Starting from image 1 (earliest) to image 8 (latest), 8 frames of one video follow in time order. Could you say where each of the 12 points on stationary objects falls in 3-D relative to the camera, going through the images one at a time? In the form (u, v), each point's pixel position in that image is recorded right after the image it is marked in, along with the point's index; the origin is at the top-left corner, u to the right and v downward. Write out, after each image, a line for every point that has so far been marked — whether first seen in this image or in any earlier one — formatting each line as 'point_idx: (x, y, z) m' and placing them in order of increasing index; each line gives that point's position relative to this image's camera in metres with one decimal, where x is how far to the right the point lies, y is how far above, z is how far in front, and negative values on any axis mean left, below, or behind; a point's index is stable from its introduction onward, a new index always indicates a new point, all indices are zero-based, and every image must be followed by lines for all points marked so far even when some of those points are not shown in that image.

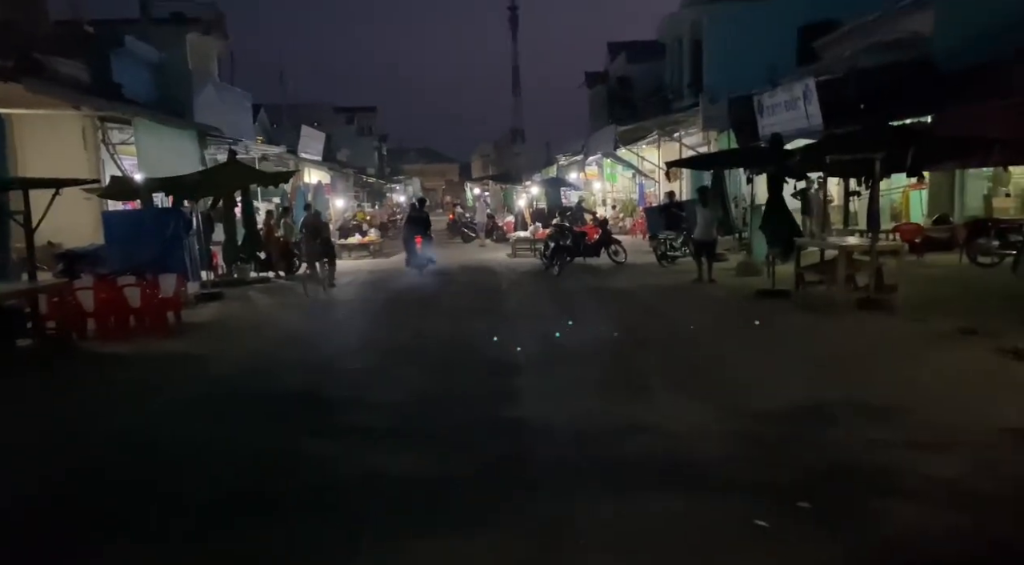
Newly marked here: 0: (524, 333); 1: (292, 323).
0: (+0.1, -0.6, +9.1) m
1: (-3.3, -0.6, +11.0) m
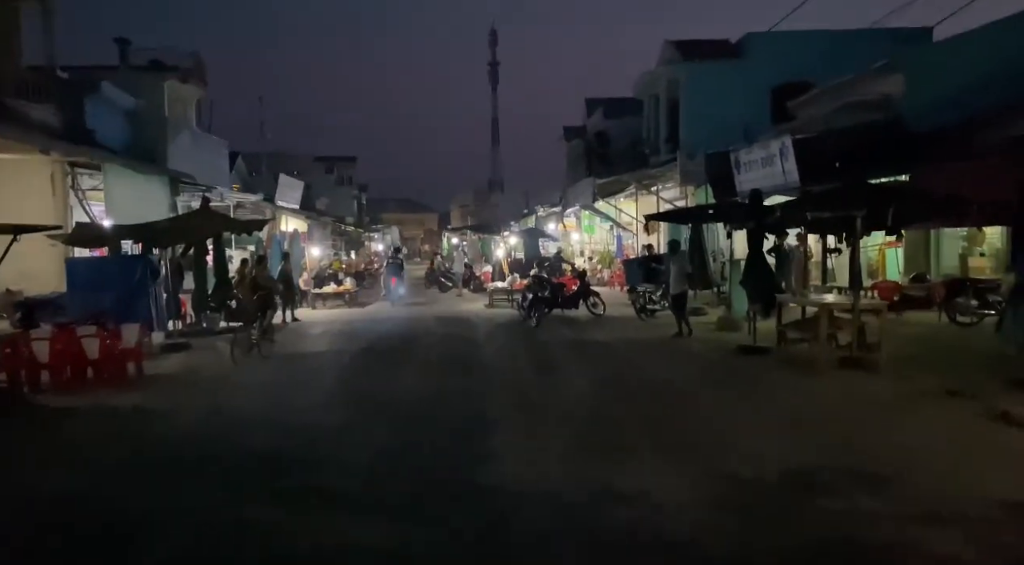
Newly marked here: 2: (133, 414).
0: (-0.2, -1.3, +8.8) m
1: (-3.7, -1.3, +10.5) m
2: (-4.3, -1.5, +8.3) m
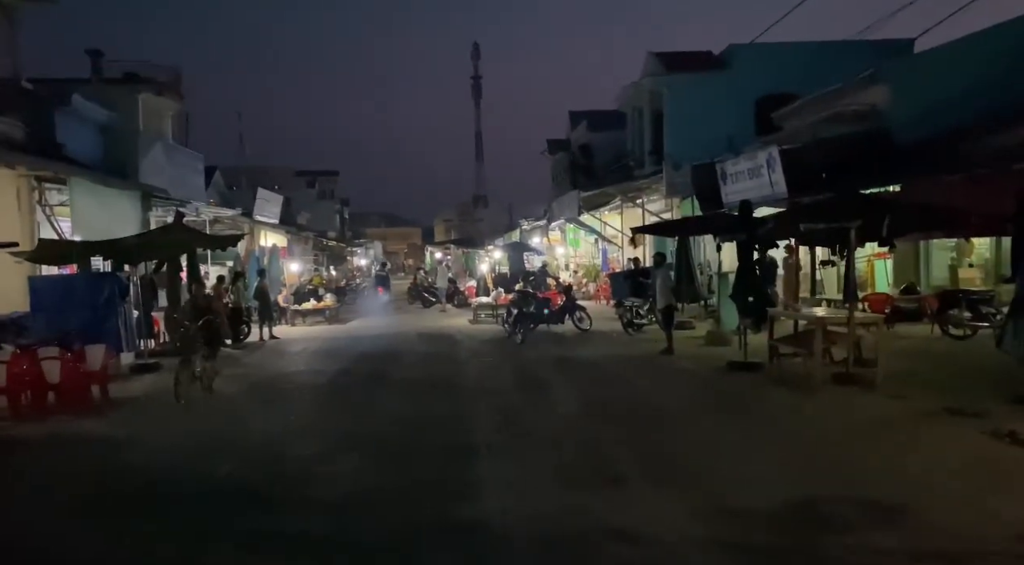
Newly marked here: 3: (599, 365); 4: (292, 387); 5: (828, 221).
0: (-0.3, -1.5, +8.4) m
1: (-3.9, -1.6, +10.0) m
2: (-4.5, -1.7, +7.8) m
3: (+1.4, -1.4, +11.9) m
4: (-3.2, -1.5, +10.7) m
5: (+3.9, +0.8, +9.1) m
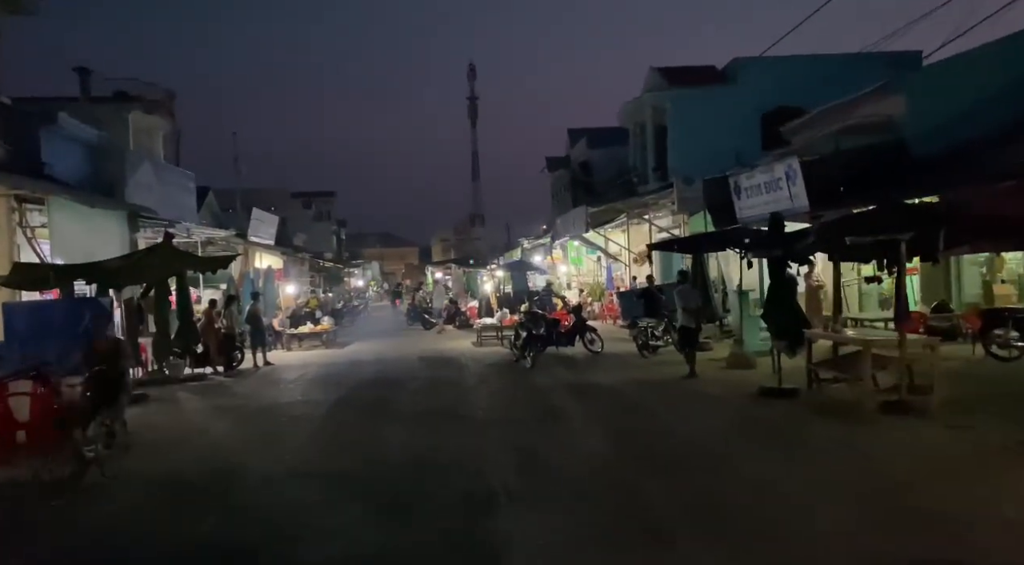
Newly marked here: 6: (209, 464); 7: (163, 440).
0: (-0.1, -1.7, +7.5) m
1: (-3.7, -1.9, +9.2) m
2: (-4.3, -2.0, +6.9) m
3: (+1.6, -1.7, +11.0) m
4: (-3.0, -1.9, +9.8) m
5: (+4.1, +0.6, +8.3) m
6: (-3.2, -1.9, +7.6) m
7: (-4.3, -1.9, +9.0) m
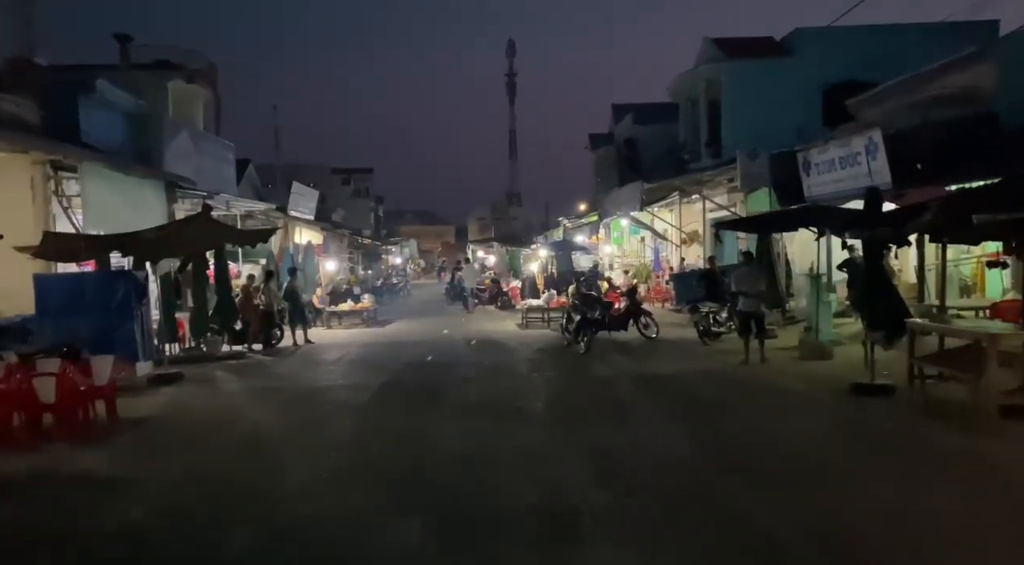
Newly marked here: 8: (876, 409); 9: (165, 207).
0: (+0.5, -1.5, +6.7) m
1: (-3.0, -1.6, +8.5) m
2: (-3.7, -1.7, +6.2) m
3: (+2.4, -1.4, +10.1) m
4: (-2.3, -1.6, +9.1) m
5: (+4.8, +0.7, +7.1) m
6: (-2.5, -1.6, +6.9) m
7: (-3.6, -1.6, +8.3) m
8: (+4.1, -1.4, +8.2) m
9: (-7.4, +1.6, +15.4) m
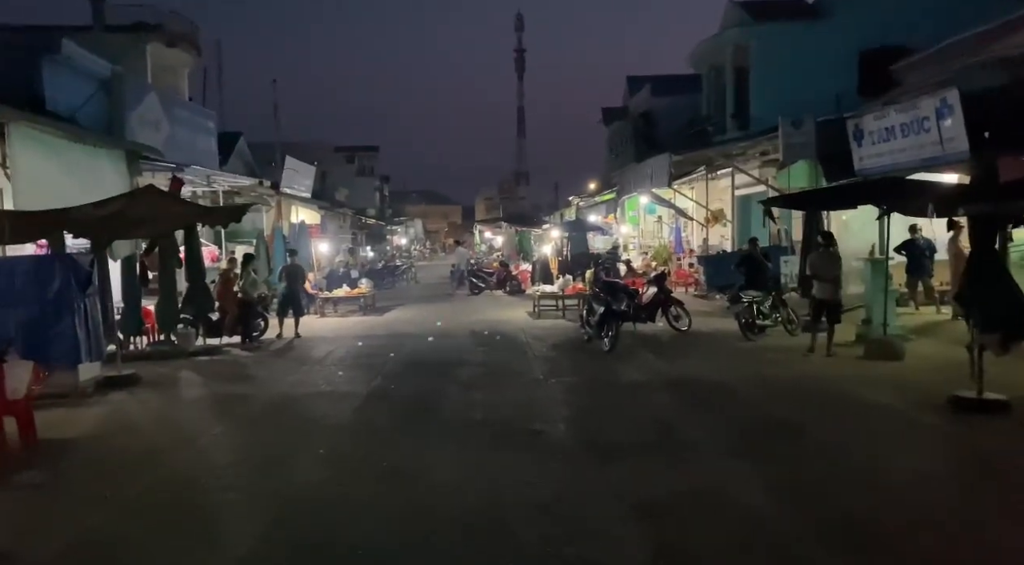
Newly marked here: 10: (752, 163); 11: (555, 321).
0: (+0.7, -1.5, +4.9) m
1: (-2.8, -1.5, +6.7) m
2: (-3.5, -1.7, +4.5) m
3: (+2.6, -1.3, +8.3) m
4: (-2.1, -1.4, +7.4) m
5: (+5.0, +0.8, +5.3) m
6: (-2.4, -1.6, +5.1) m
7: (-3.4, -1.5, +6.6) m
8: (+4.3, -1.3, +6.4) m
9: (-7.1, +1.9, +13.6) m
10: (+6.3, +3.1, +19.2) m
11: (+1.0, -0.8, +16.3) m
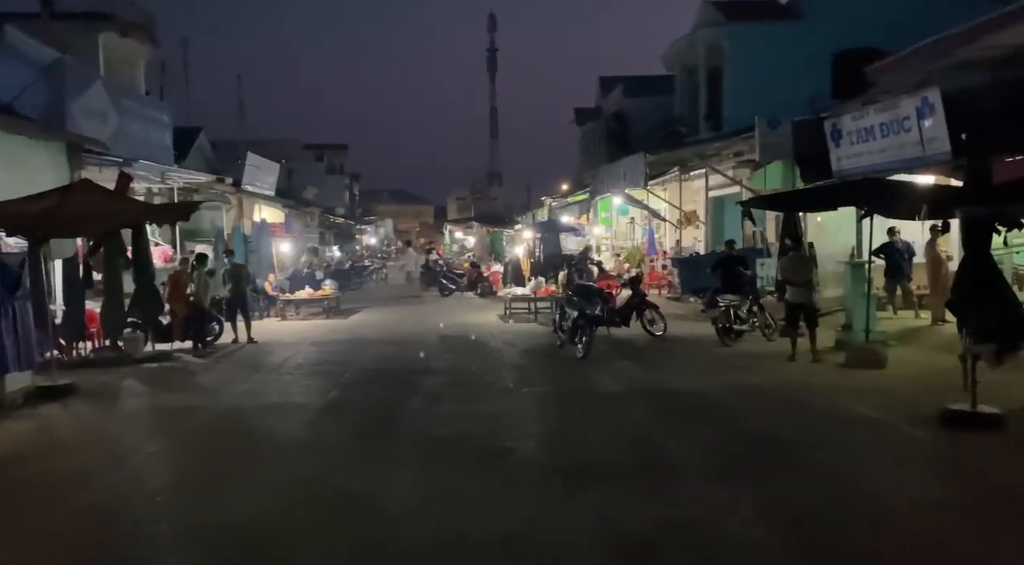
0: (+0.4, -1.5, +4.4) m
1: (-3.1, -1.5, +6.1) m
2: (-3.7, -1.7, +3.8) m
3: (+2.2, -1.3, +7.8) m
4: (-2.4, -1.5, +6.7) m
5: (+4.7, +0.7, +4.9) m
6: (-2.6, -1.6, +4.5) m
7: (-3.7, -1.6, +5.9) m
8: (+4.0, -1.4, +6.0) m
9: (-7.7, +1.9, +12.8) m
10: (+5.6, +3.0, +18.9) m
11: (+0.3, -0.9, +15.8) m
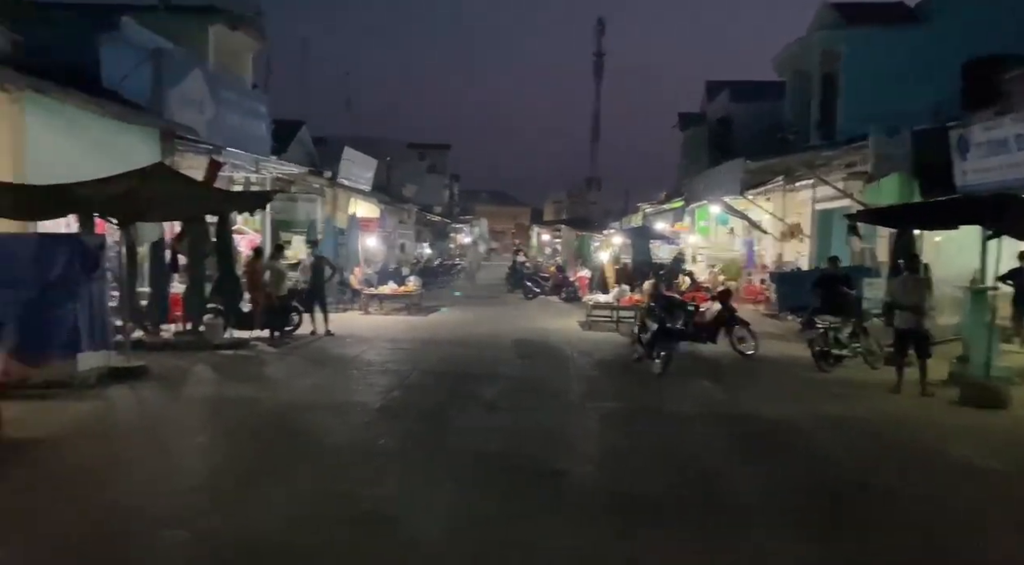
0: (+0.6, -1.6, +3.8) m
1: (-2.7, -1.4, +5.9) m
2: (-3.6, -1.6, +3.8) m
3: (+2.8, -1.5, +7.0) m
4: (-1.9, -1.4, +6.5) m
5: (+5.0, +0.4, +3.8) m
6: (-2.4, -1.5, +4.3) m
7: (-3.3, -1.4, +5.9) m
8: (+4.4, -1.7, +5.0) m
9: (-6.2, +2.2, +13.2) m
10: (+7.8, +2.6, +17.6) m
11: (+2.0, -1.1, +15.1) m
